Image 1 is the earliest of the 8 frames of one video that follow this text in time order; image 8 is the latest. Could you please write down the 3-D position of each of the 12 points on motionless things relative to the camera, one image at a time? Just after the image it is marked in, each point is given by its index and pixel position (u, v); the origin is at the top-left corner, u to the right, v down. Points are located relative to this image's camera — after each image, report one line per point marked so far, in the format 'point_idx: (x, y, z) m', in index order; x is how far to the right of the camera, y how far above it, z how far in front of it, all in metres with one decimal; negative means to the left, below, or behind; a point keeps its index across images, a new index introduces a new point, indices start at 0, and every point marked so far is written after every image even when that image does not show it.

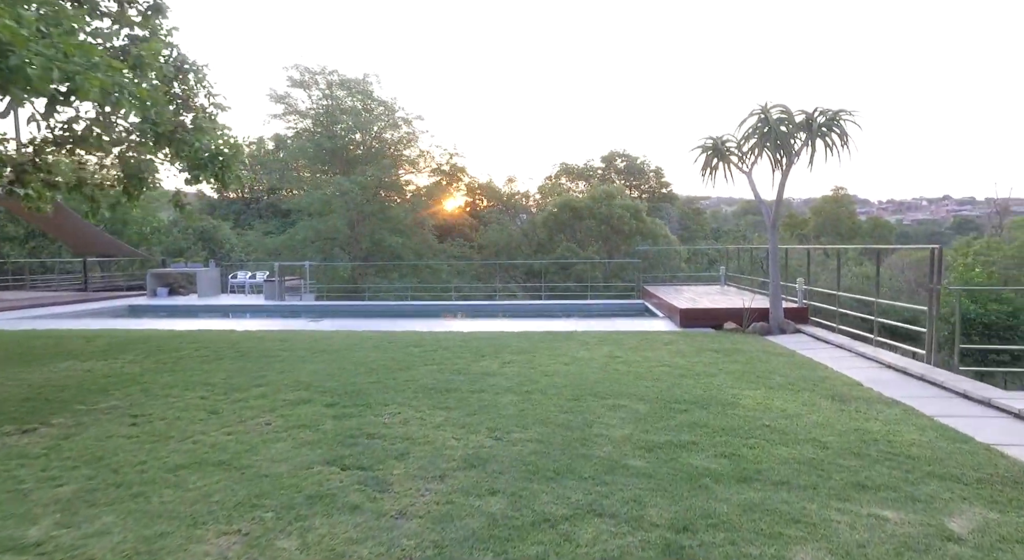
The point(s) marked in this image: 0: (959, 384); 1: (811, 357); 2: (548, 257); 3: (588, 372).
0: (+3.2, -0.7, +4.6) m
1: (+2.8, -0.7, +6.0) m
2: (+0.9, +0.6, +16.7) m
3: (+0.6, -0.8, +5.1) m
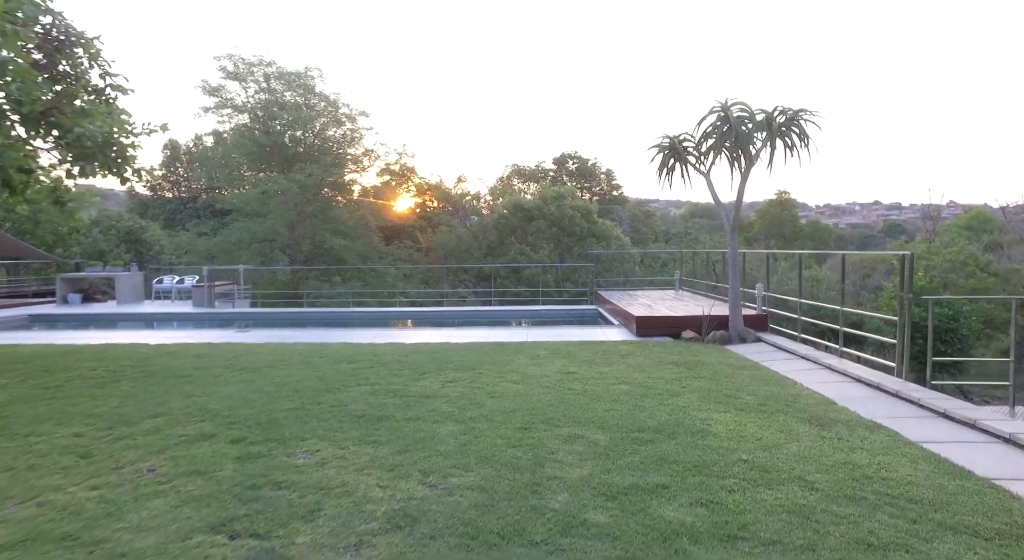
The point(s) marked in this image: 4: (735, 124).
0: (+2.8, -0.8, +4.3) m
1: (+2.3, -0.8, +5.6) m
2: (-0.3, +0.5, +16.2) m
3: (+0.2, -0.8, +4.6) m
4: (+2.5, +1.8, +7.1) m
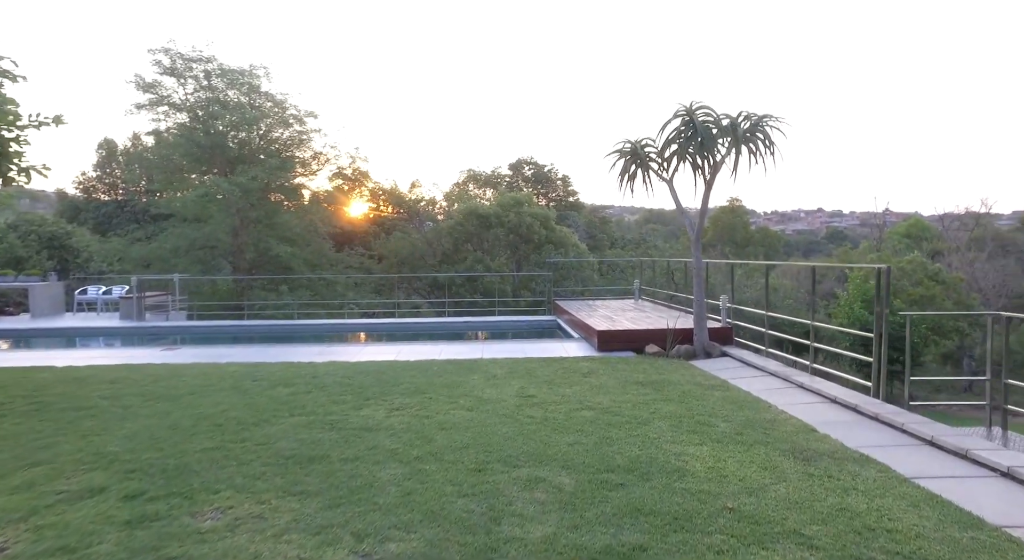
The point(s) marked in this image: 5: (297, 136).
0: (+2.5, -0.9, +4.0) m
1: (+1.9, -0.9, +5.3) m
2: (-1.4, +0.3, +15.7) m
3: (-0.1, -0.9, +4.2) m
4: (+2.0, +1.6, +6.8) m
5: (-5.0, +3.3, +14.9) m
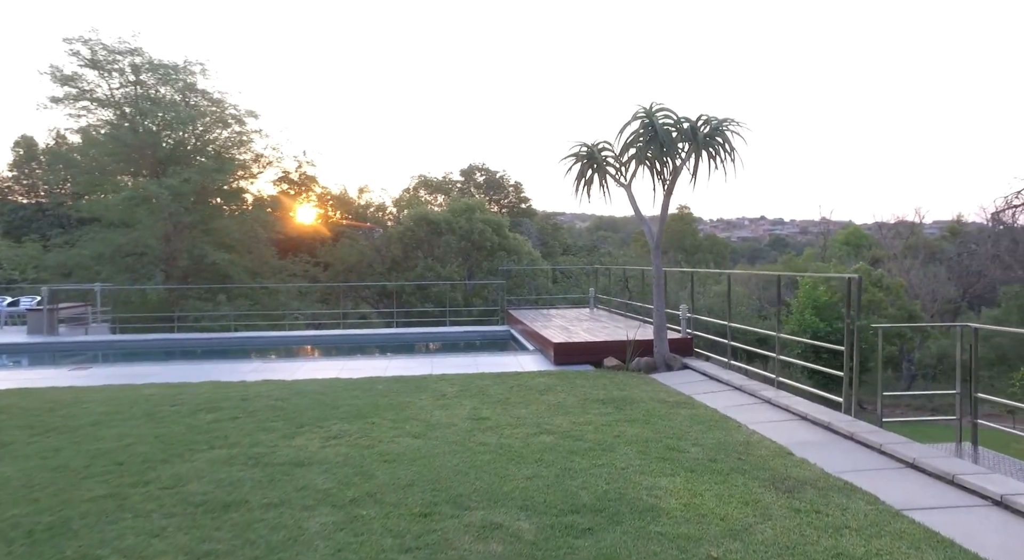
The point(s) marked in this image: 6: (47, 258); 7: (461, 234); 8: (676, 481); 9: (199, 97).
0: (+2.3, -1.0, +3.7) m
1: (+1.6, -1.0, +5.0) m
2: (-2.5, +0.1, +15.1) m
3: (-0.4, -1.0, +3.7) m
4: (+1.5, +1.5, +6.6) m
5: (-6.0, +3.1, +14.1) m
6: (-9.3, +0.4, +13.0) m
7: (-1.2, +1.1, +15.2) m
8: (+0.8, -1.0, +3.2) m
9: (-6.7, +3.9, +13.7) m
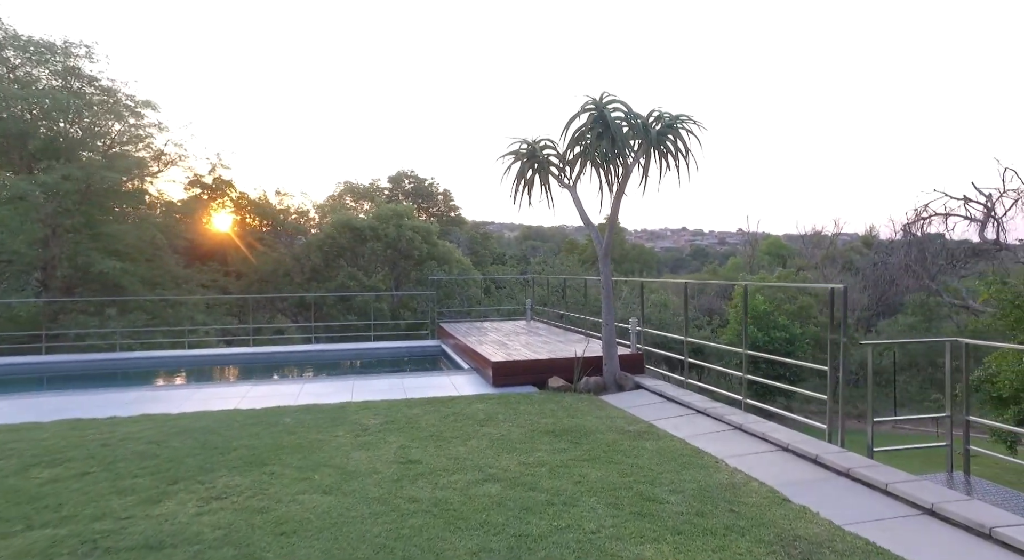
0: (+2.0, -1.0, +3.2) m
1: (+1.1, -1.1, +4.3) m
2: (-4.1, -0.2, +14.0) m
3: (-0.7, -1.1, +2.9) m
4: (+0.9, +1.4, +6.0) m
5: (-7.4, +2.9, +12.6) m
6: (-10.6, +0.2, +11.1) m
7: (-2.7, +0.9, +14.2) m
8: (+0.6, -1.1, +2.5) m
9: (-8.0, +3.7, +12.2) m
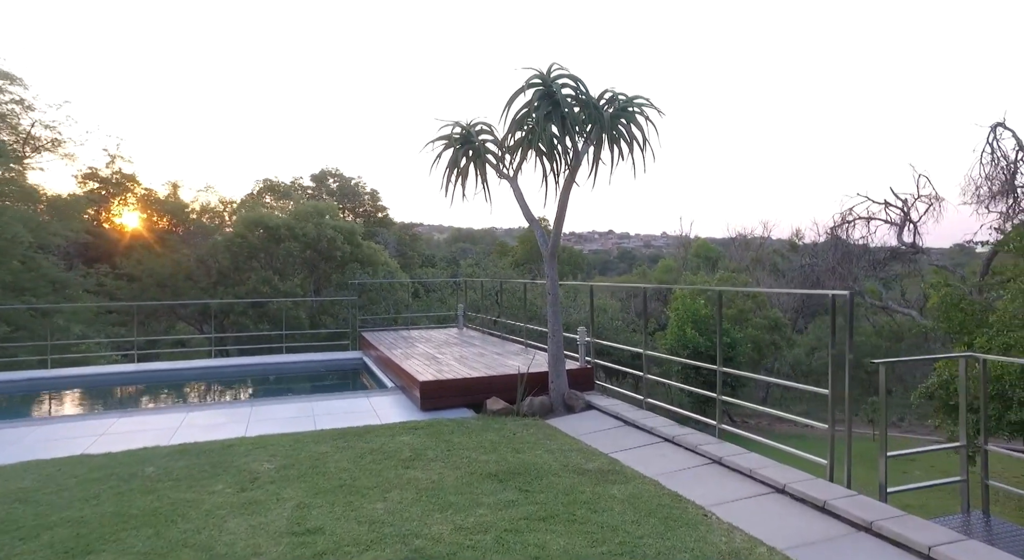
0: (+1.7, -1.0, +2.5) m
1: (+0.8, -1.1, +3.5) m
2: (-5.4, -0.2, +12.6) m
3: (-0.8, -1.1, +1.9) m
4: (+0.4, +1.4, +5.1) m
5: (-8.7, +2.8, +10.9) m
6: (-11.6, +0.1, +9.0) m
7: (-4.1, +0.8, +12.9) m
8: (+0.4, -1.1, +1.7) m
9: (-9.2, +3.6, +10.4) m
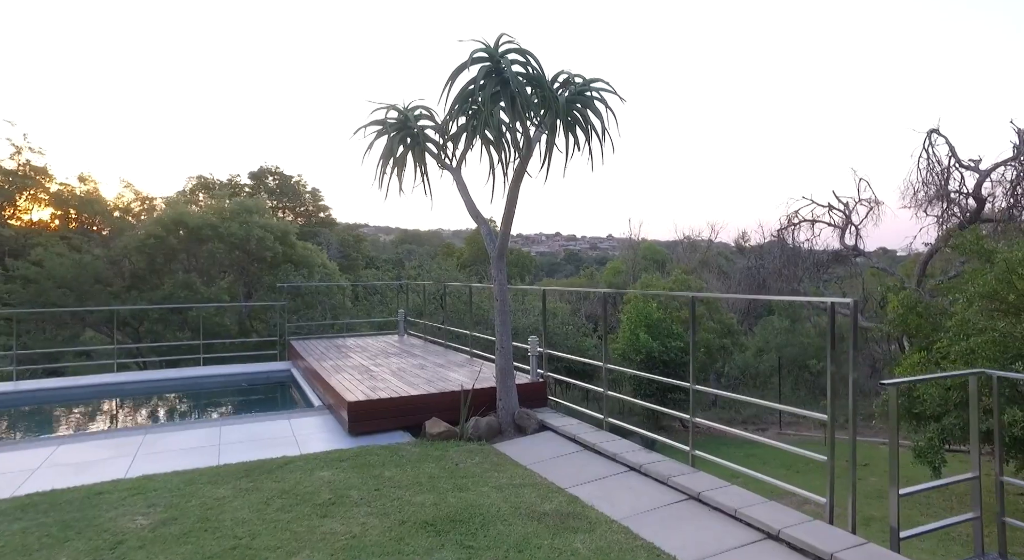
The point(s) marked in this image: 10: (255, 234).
0: (+1.5, -1.1, +2.0) m
1: (+0.5, -1.1, +2.9) m
2: (-6.4, -0.3, +11.5) m
3: (-1.0, -1.1, +1.2) m
4: (0.0, +1.4, +4.5) m
5: (-9.5, +2.8, +9.5) m
6: (-12.3, +0.1, +7.4) m
7: (-5.1, +0.7, +11.9) m
8: (+0.3, -1.1, +1.1) m
9: (-10.0, +3.5, +8.9) m
10: (-4.8, +0.9, +12.0) m
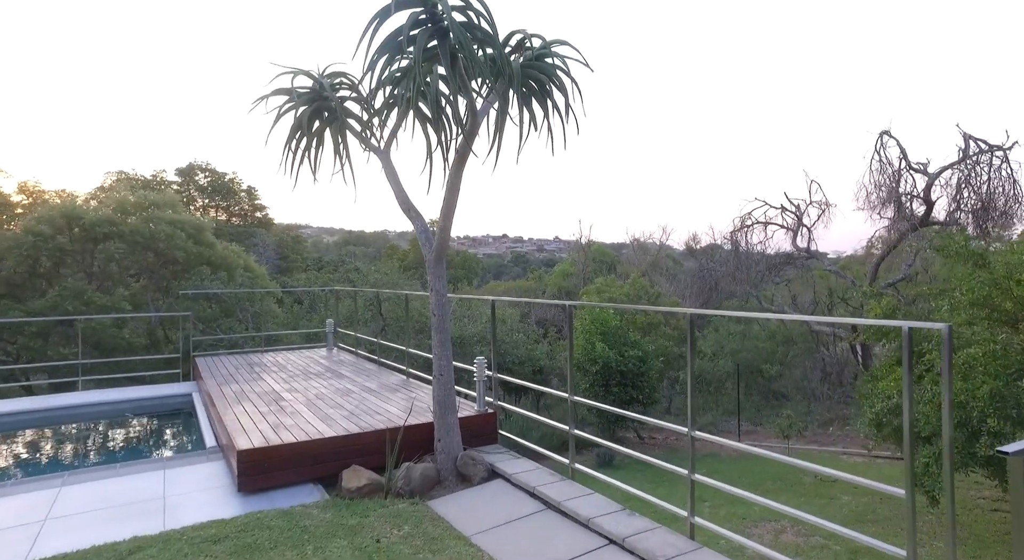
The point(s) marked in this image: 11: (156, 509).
0: (+1.4, -1.1, +1.1) m
1: (+0.3, -1.2, +2.0) m
2: (-7.3, -0.4, +9.9) m
3: (-1.0, -1.2, +0.1) m
4: (-0.3, +1.3, +3.5) m
5: (-10.2, +2.7, +7.7) m
6: (-12.8, 0.0, +5.4) m
7: (-6.0, +0.6, +10.5) m
8: (+0.3, -1.1, +0.1) m
9: (-10.6, +3.5, +7.1) m
10: (-5.7, +0.8, +10.6) m
11: (-1.9, -1.2, +3.4) m
